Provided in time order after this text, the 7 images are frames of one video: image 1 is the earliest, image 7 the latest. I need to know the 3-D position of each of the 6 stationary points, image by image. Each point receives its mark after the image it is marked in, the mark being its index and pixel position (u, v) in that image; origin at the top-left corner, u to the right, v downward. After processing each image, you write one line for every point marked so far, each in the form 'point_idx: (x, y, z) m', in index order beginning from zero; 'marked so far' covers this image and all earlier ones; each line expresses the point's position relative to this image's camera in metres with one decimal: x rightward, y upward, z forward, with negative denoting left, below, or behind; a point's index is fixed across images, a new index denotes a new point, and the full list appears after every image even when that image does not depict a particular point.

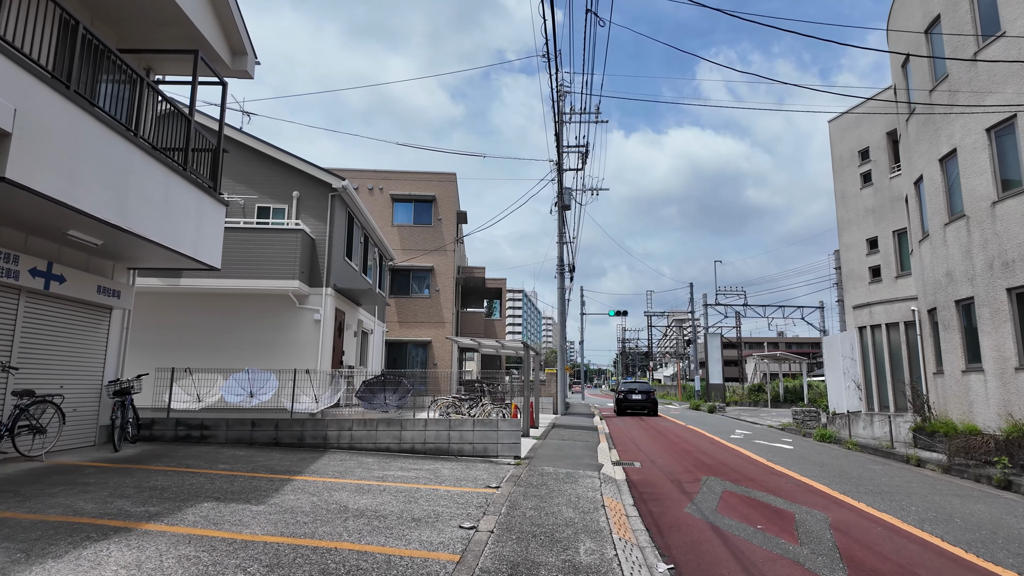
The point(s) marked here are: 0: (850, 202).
0: (+9.7, +2.5, +17.3) m
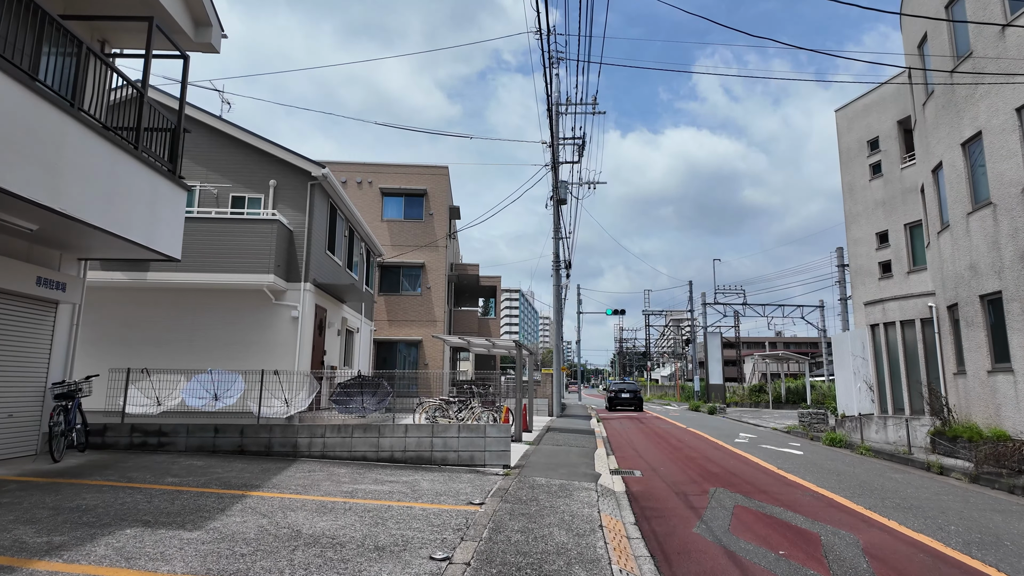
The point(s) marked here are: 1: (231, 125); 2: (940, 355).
0: (+9.5, +2.6, +16.5) m
1: (-5.8, +3.4, +12.5) m
2: (+8.0, -1.2, +11.3) m
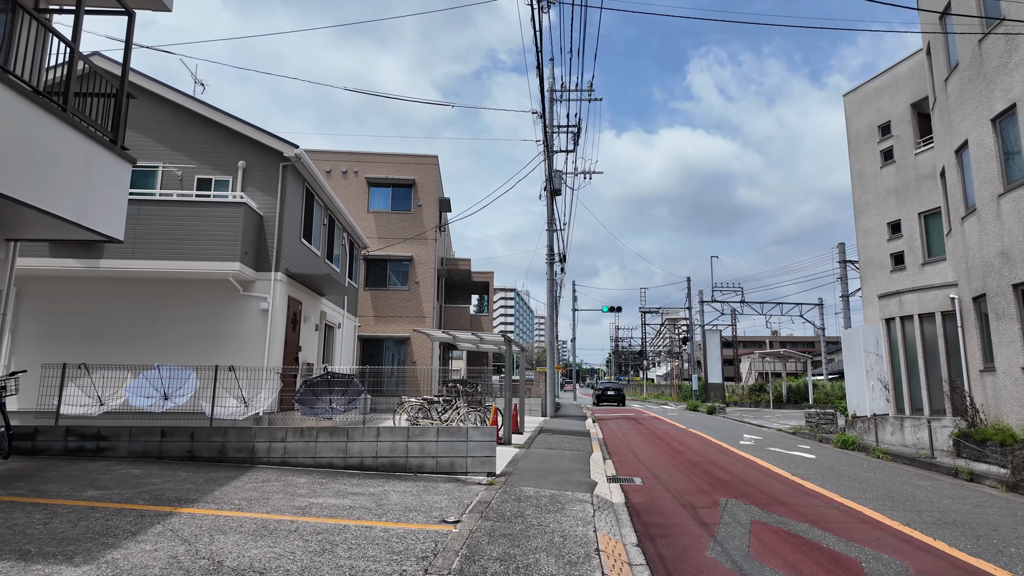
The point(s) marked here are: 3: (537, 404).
0: (+9.2, +2.7, +15.7) m
1: (-6.0, +3.6, +11.6) m
2: (+7.8, -1.1, +10.4) m
3: (+0.8, -3.7, +19.2) m
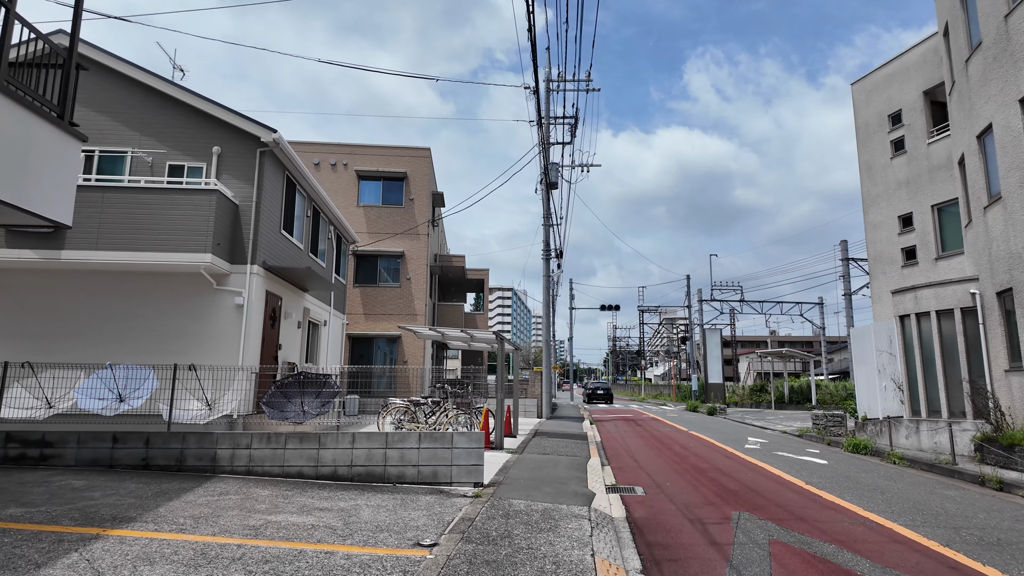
0: (+9.1, +2.8, +15.0) m
1: (-6.2, +3.7, +10.8) m
2: (+7.6, -1.0, +9.7) m
3: (+0.6, -3.6, +18.5) m
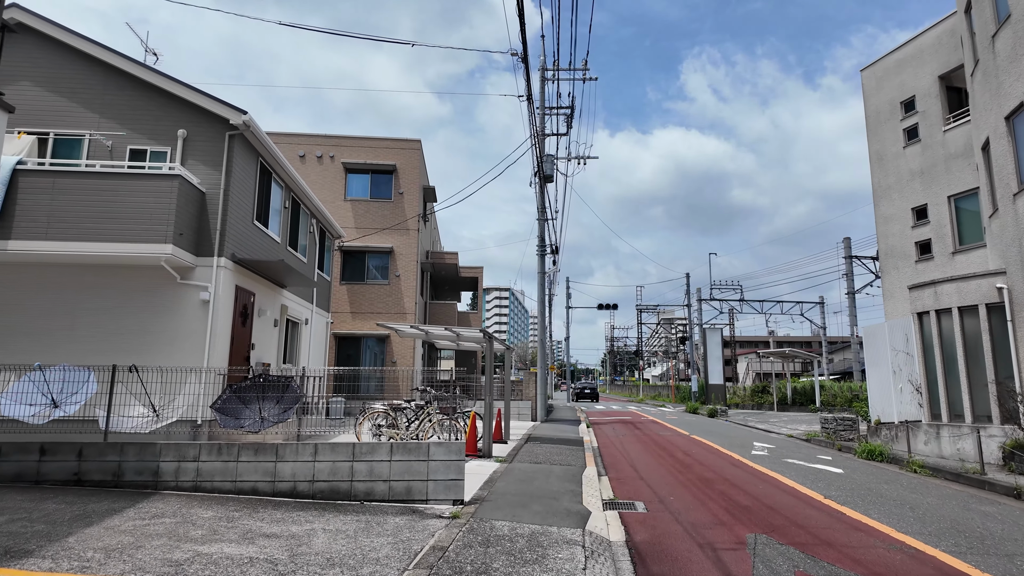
0: (+8.9, +2.9, +14.2) m
1: (-6.3, +3.8, +10.0) m
2: (+7.5, -0.9, +9.0) m
3: (+0.4, -3.5, +17.7) m
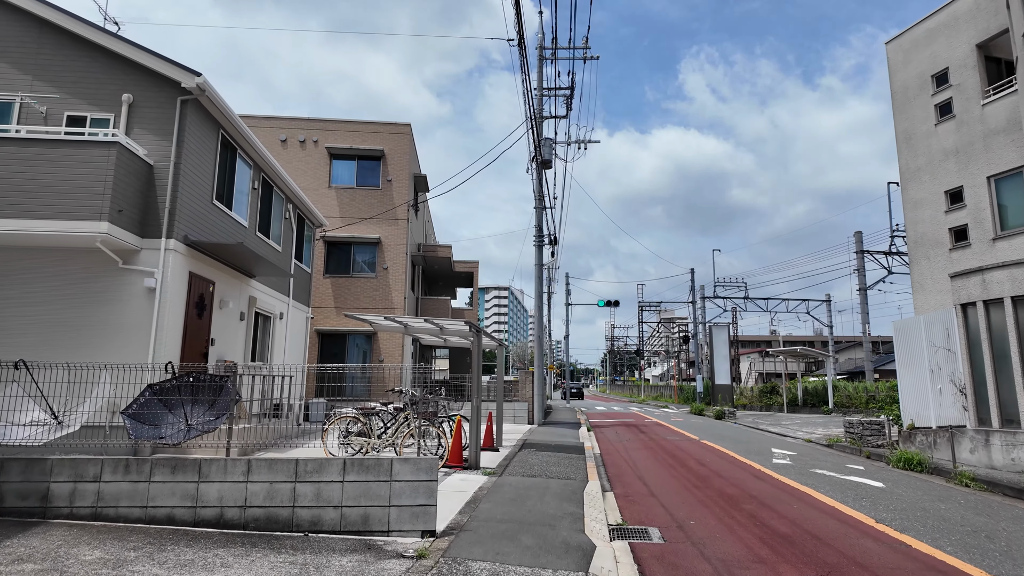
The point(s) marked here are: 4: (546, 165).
0: (+8.8, +3.1, +13.0) m
1: (-6.5, +4.0, +8.8) m
2: (+7.3, -0.7, +7.7) m
3: (+0.3, -3.3, +16.5) m
4: (+1.0, +3.6, +17.7) m
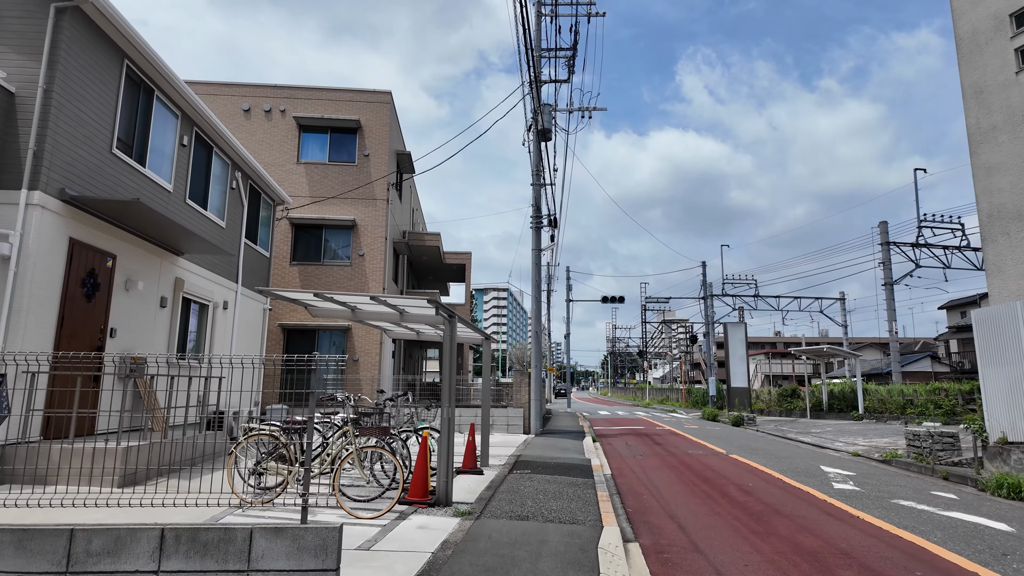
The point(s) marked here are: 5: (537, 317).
0: (+8.6, +3.4, +10.8) m
1: (-6.6, +4.3, +6.6) m
2: (+7.2, -0.4, +5.5) m
3: (+0.1, -3.0, +14.3) m
4: (+0.8, +3.9, +15.5) m
5: (+0.7, -0.8, +17.0) m
